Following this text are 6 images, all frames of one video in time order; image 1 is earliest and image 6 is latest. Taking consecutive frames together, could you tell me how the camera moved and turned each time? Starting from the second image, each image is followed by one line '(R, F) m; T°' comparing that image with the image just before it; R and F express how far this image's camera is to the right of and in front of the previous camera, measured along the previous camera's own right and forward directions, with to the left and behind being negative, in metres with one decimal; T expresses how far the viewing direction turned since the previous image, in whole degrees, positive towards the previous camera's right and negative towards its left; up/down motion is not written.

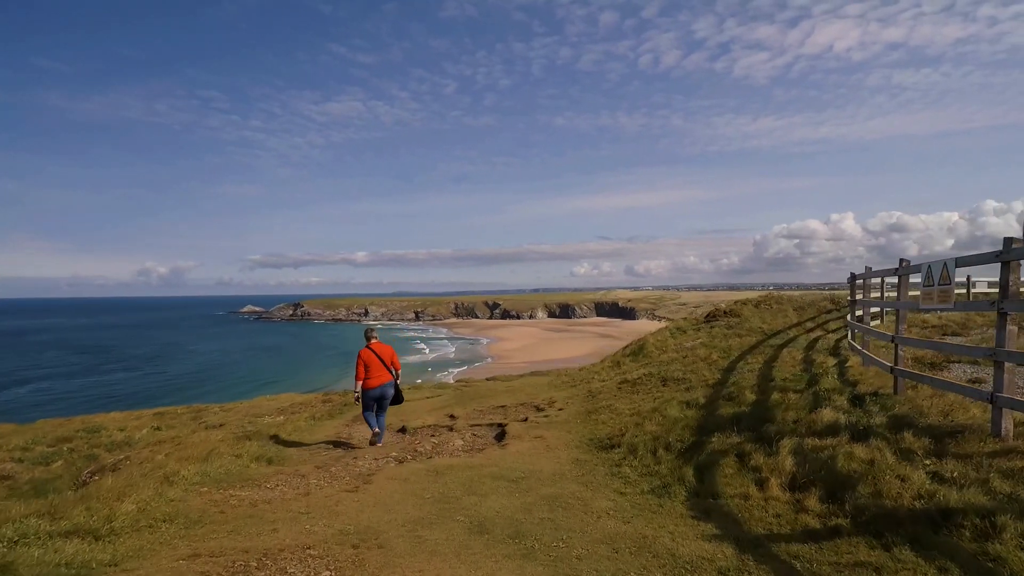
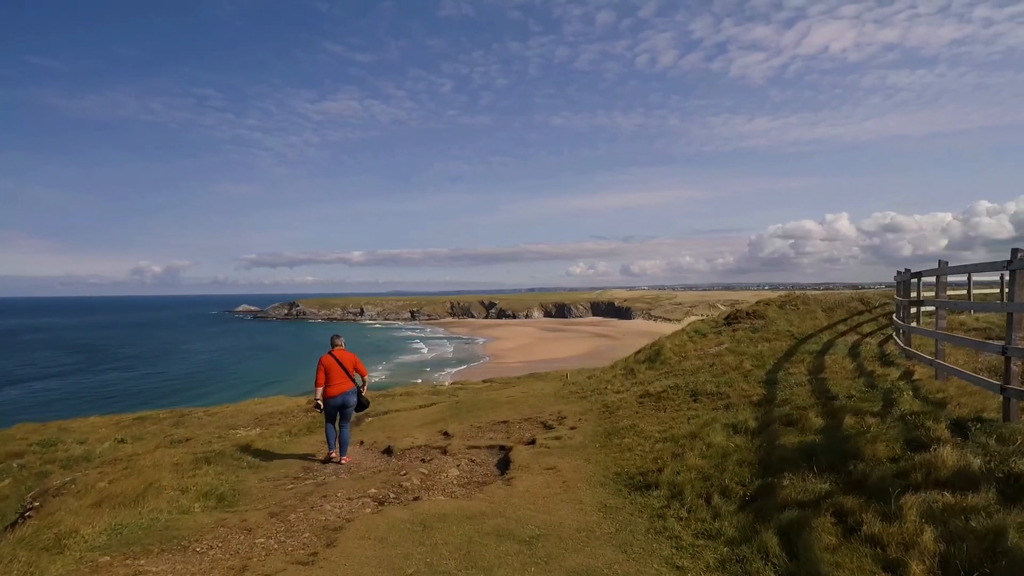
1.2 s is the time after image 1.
(-0.2, +1.8) m; 0°
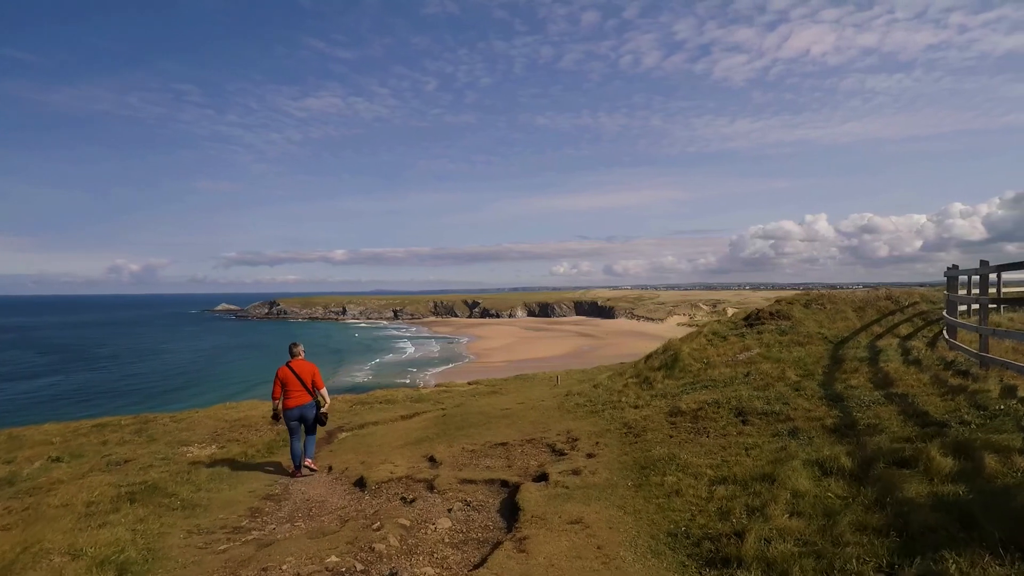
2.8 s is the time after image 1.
(-0.3, +2.1) m; +2°
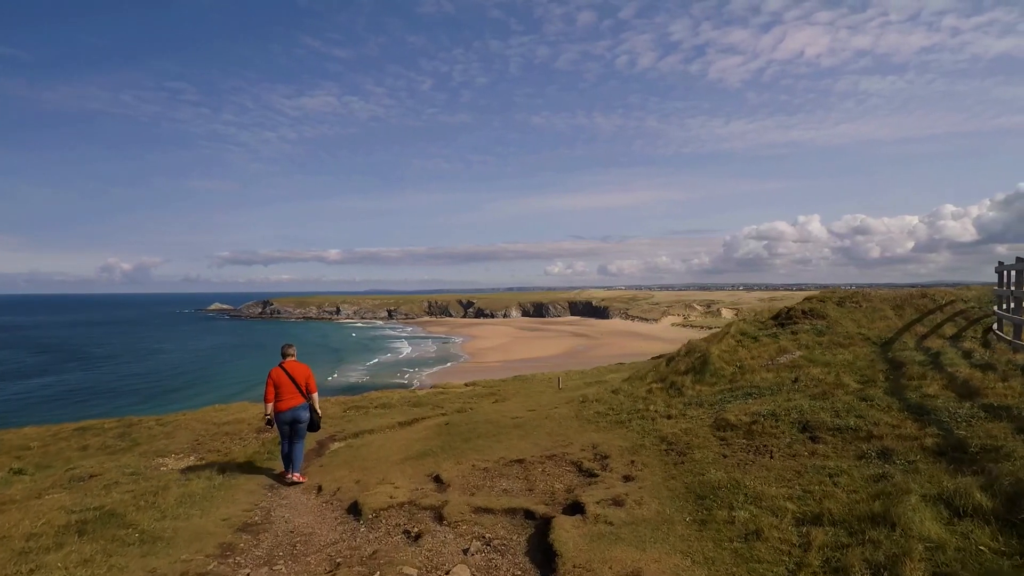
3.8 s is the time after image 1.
(-0.4, +1.4) m; +1°
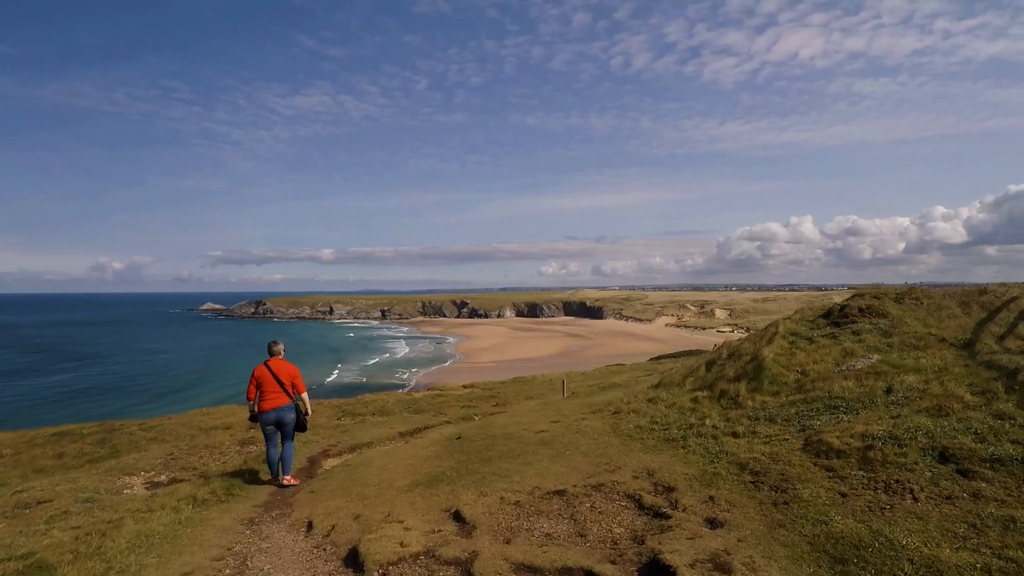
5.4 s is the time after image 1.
(-0.6, +1.8) m; +1°
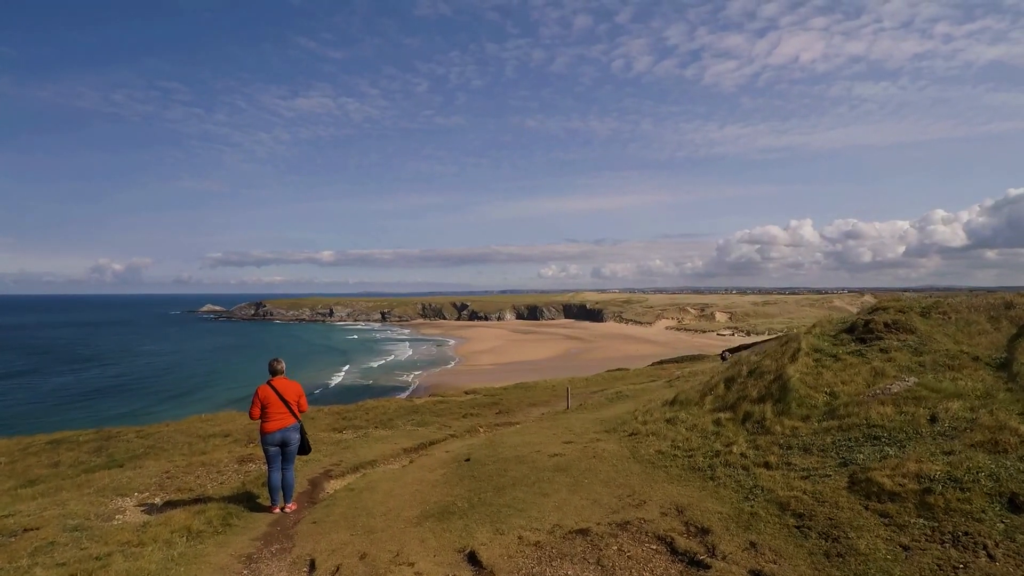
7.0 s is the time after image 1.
(-0.3, +0.5) m; 0°
